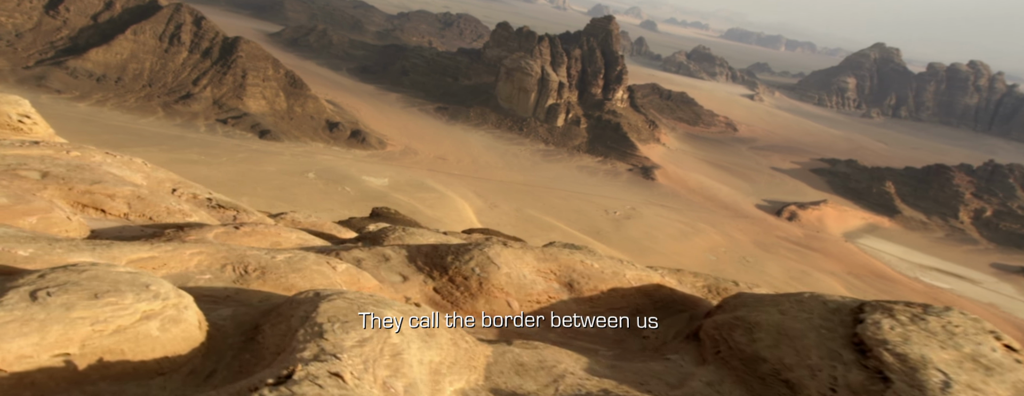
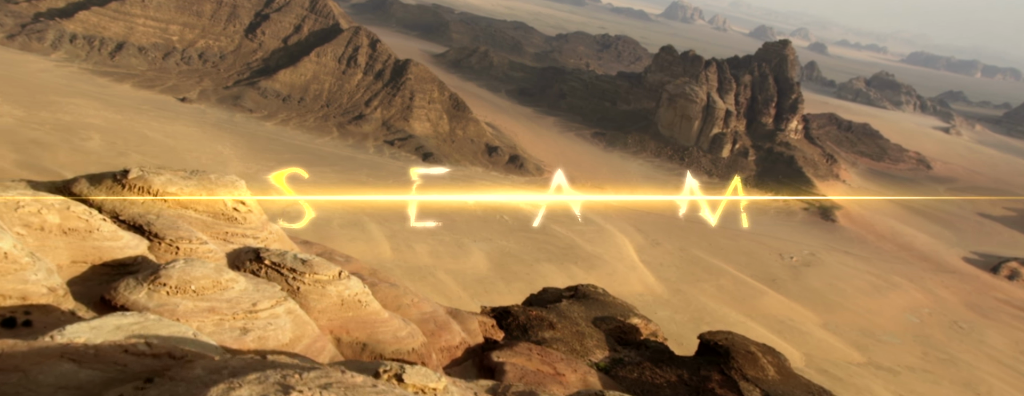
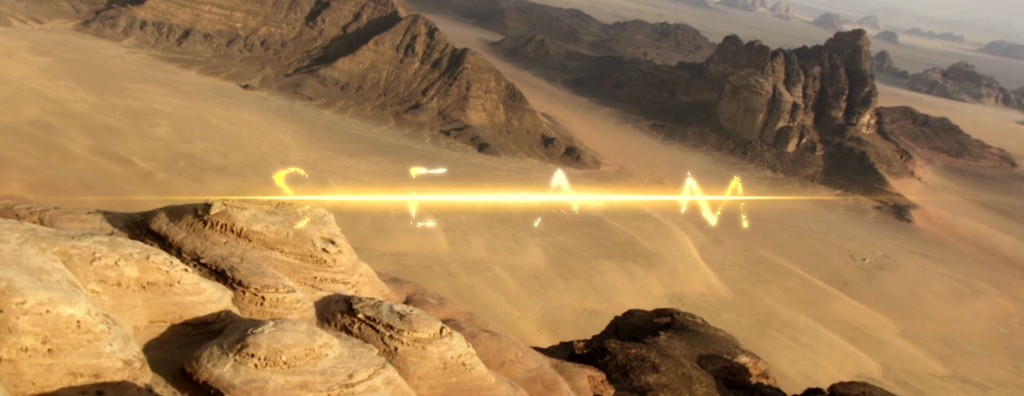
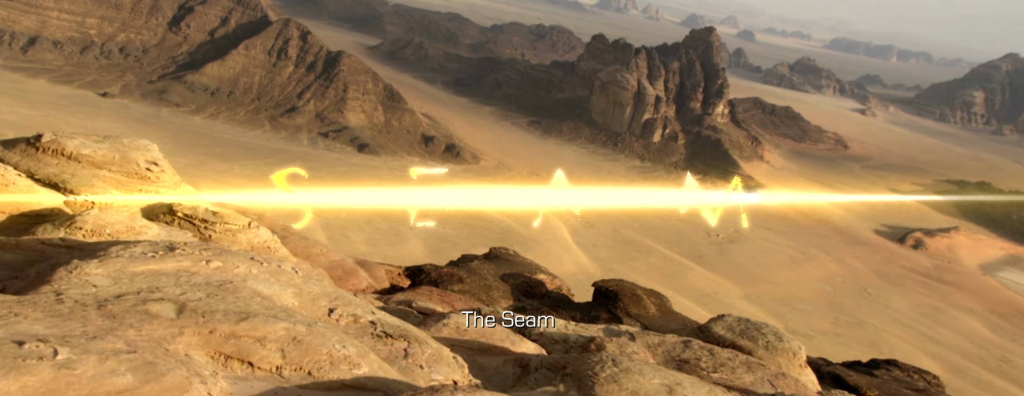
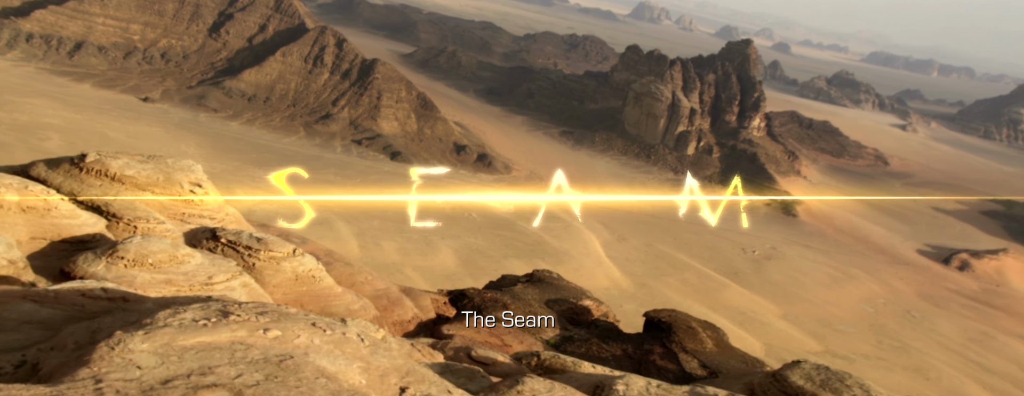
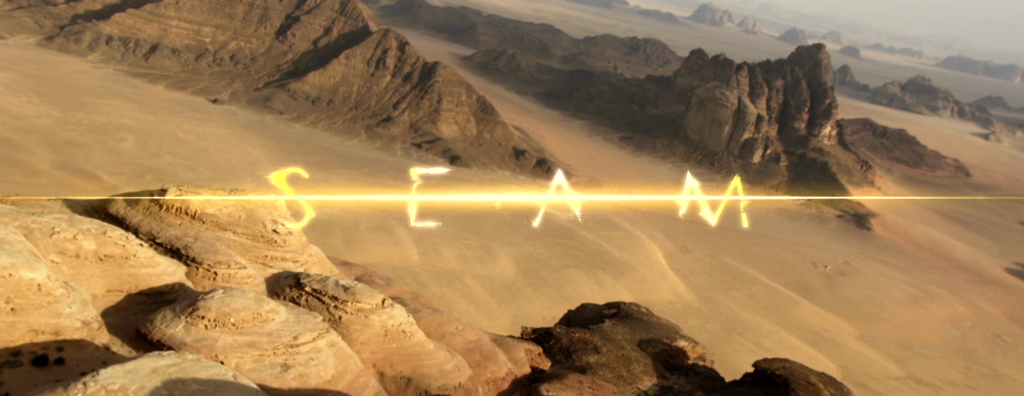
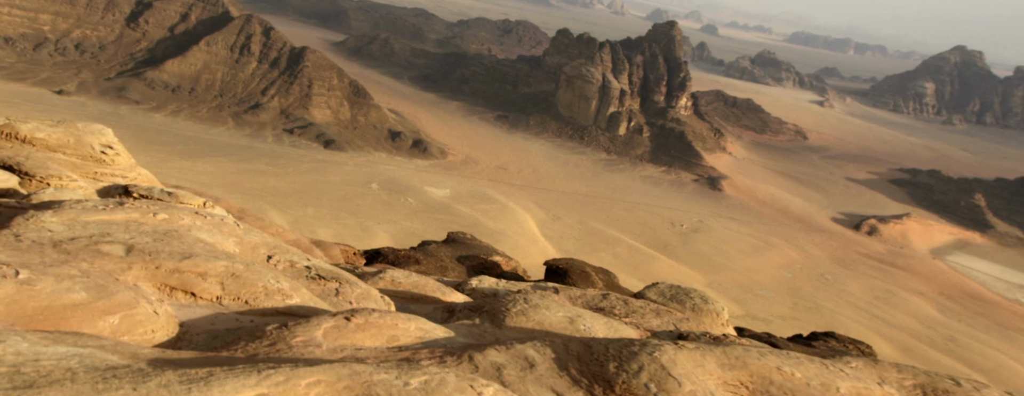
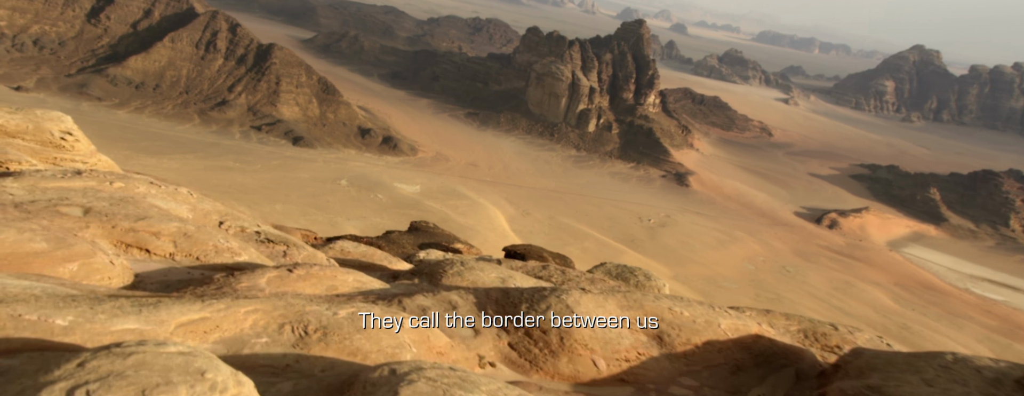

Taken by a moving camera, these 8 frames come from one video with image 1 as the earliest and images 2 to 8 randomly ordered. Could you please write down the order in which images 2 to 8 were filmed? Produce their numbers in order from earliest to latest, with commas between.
8, 7, 4, 5, 2, 6, 3
